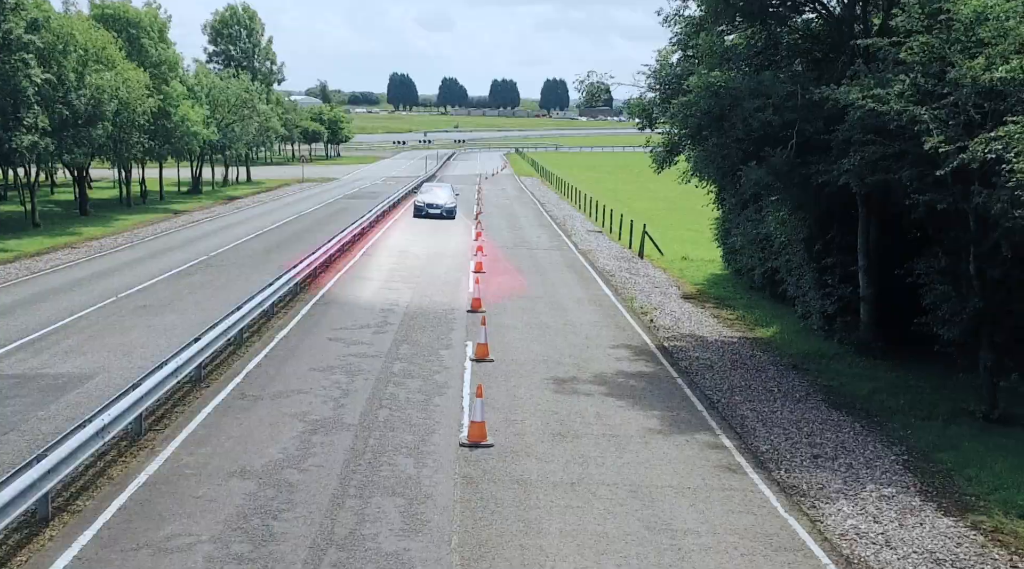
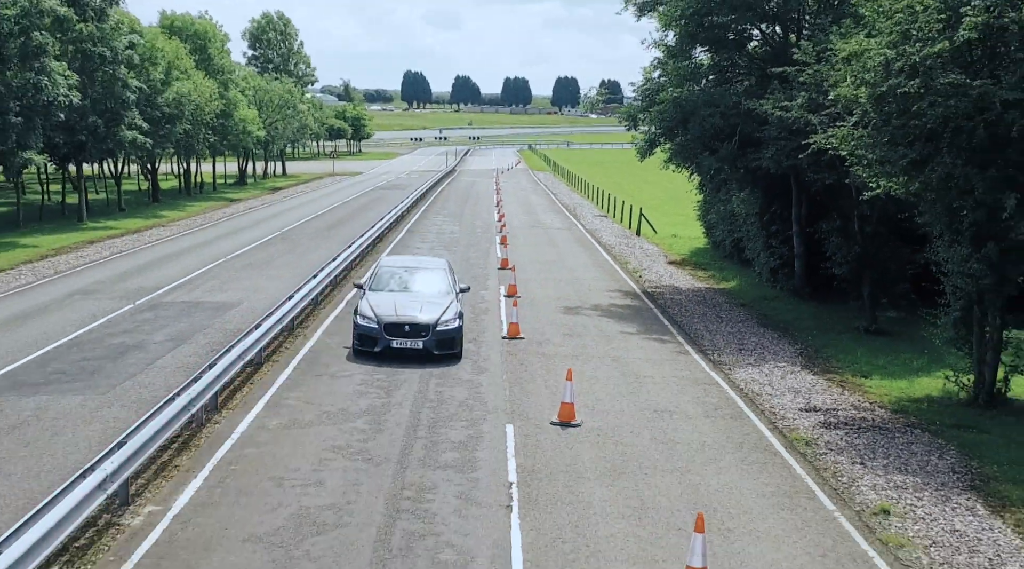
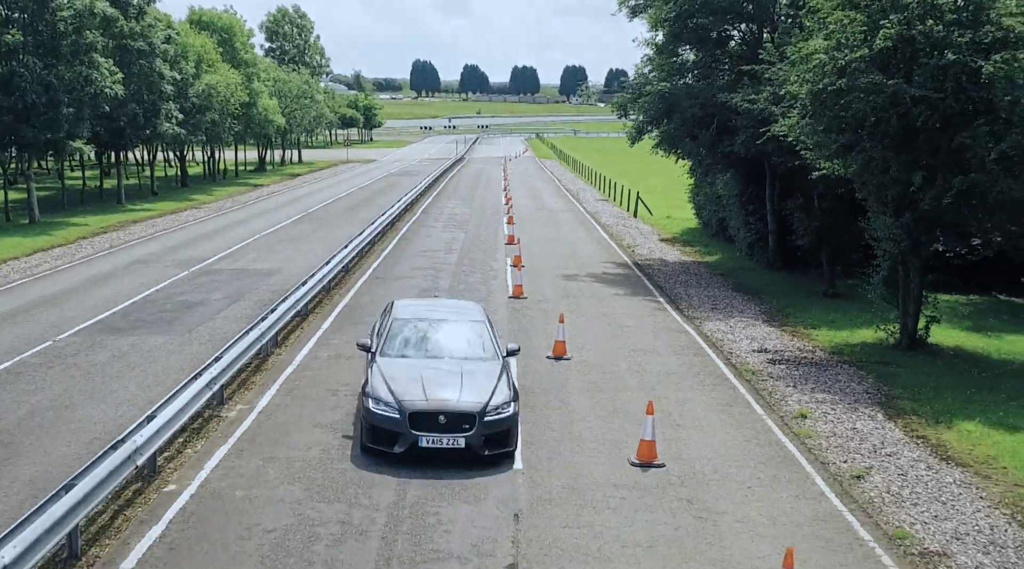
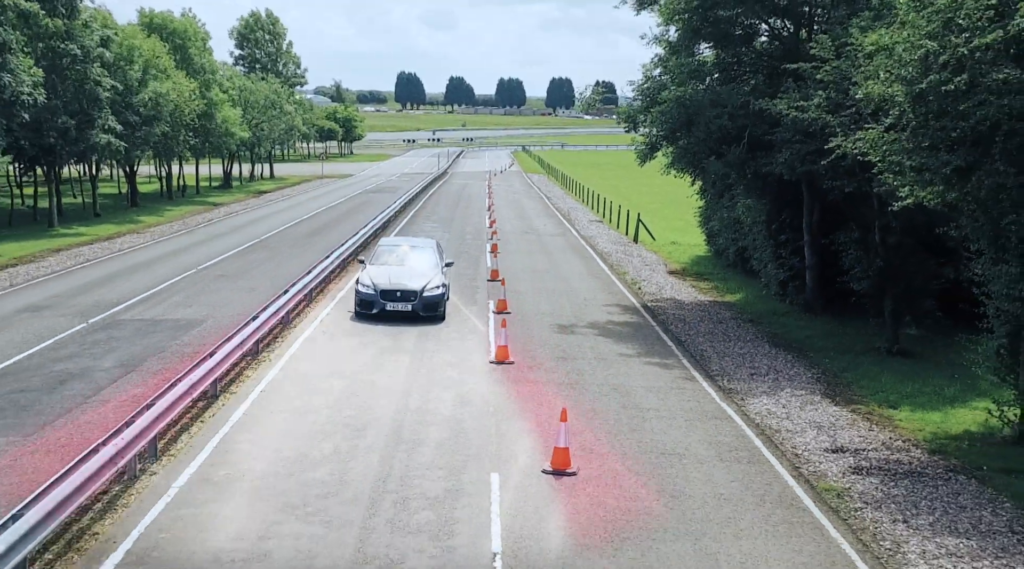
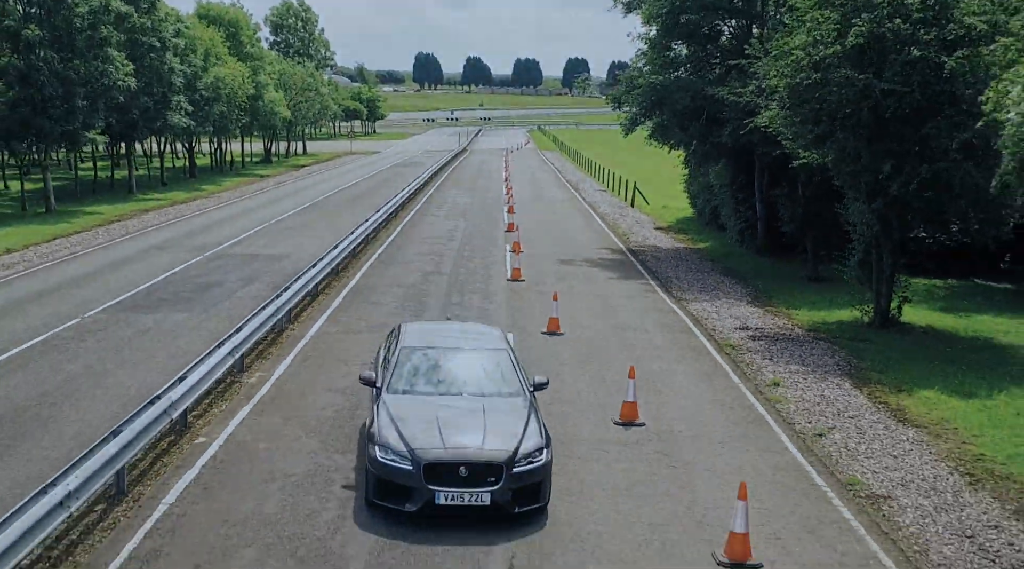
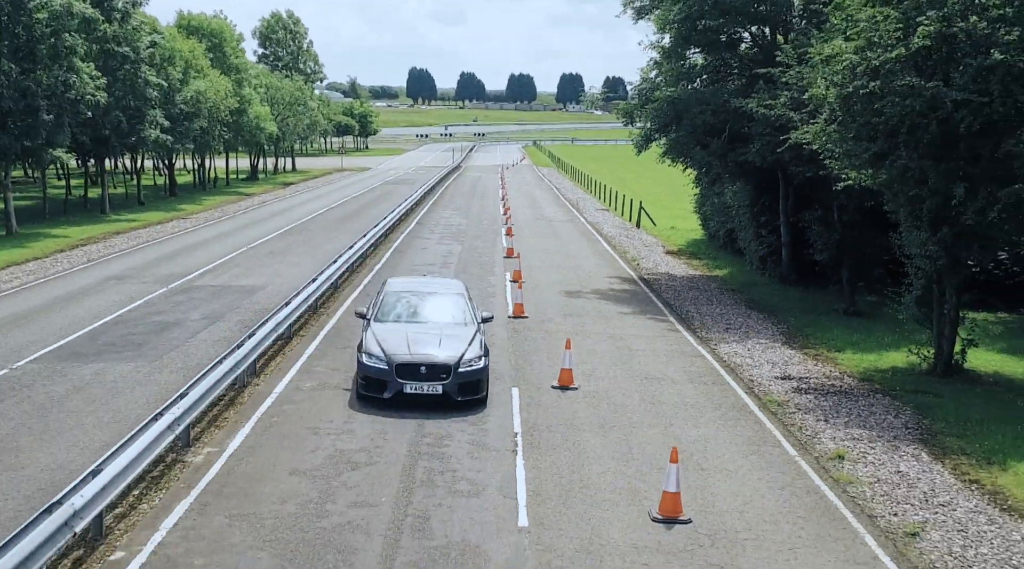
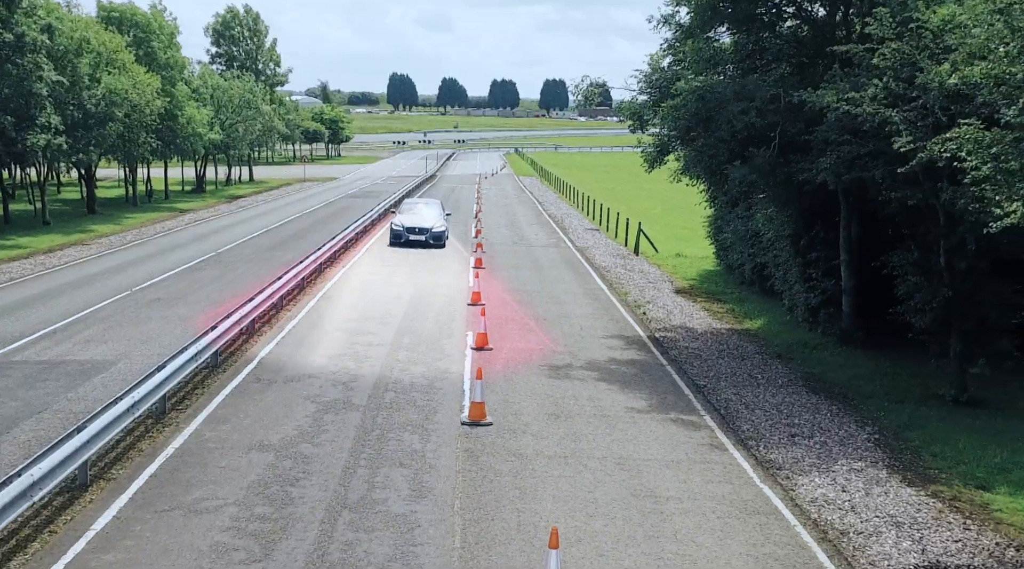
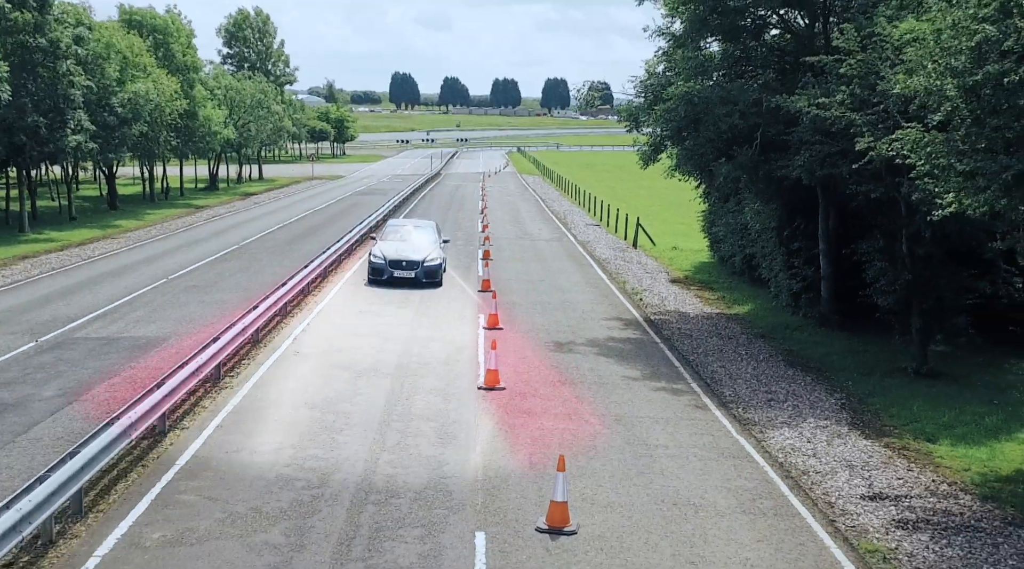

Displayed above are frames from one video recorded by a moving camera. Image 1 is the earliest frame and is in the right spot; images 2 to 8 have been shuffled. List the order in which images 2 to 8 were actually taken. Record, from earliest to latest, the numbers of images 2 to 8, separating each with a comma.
7, 8, 4, 2, 6, 3, 5
